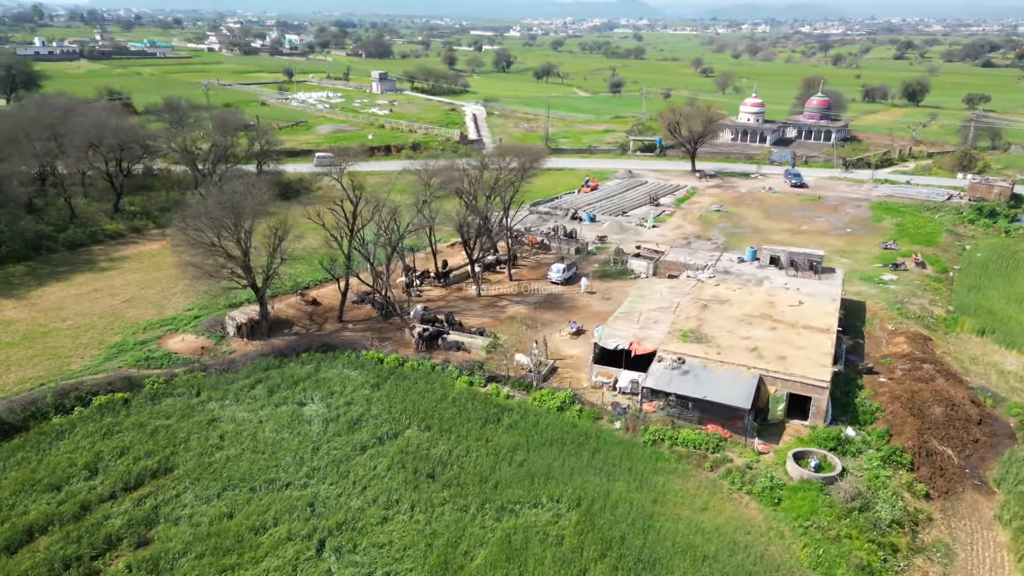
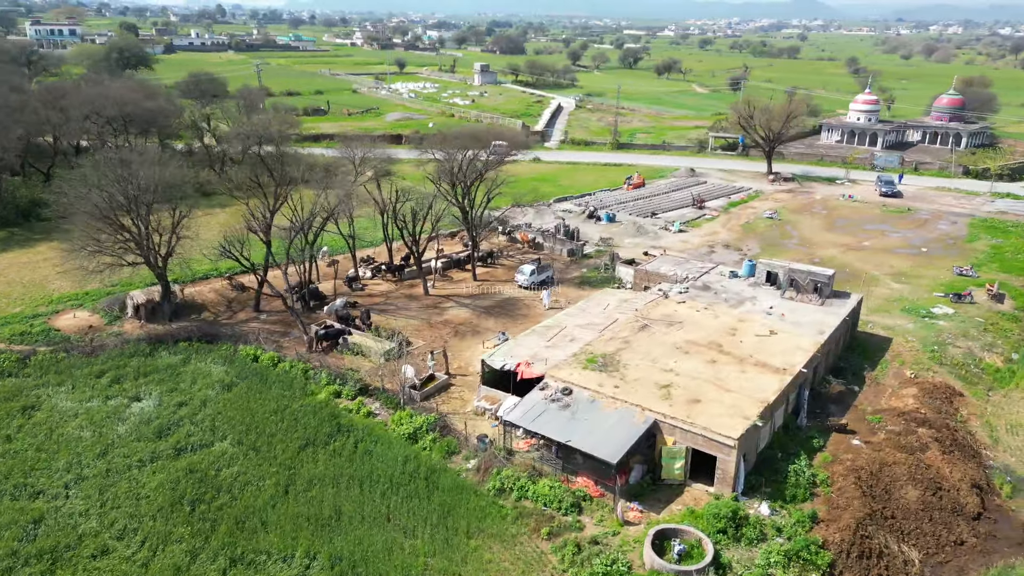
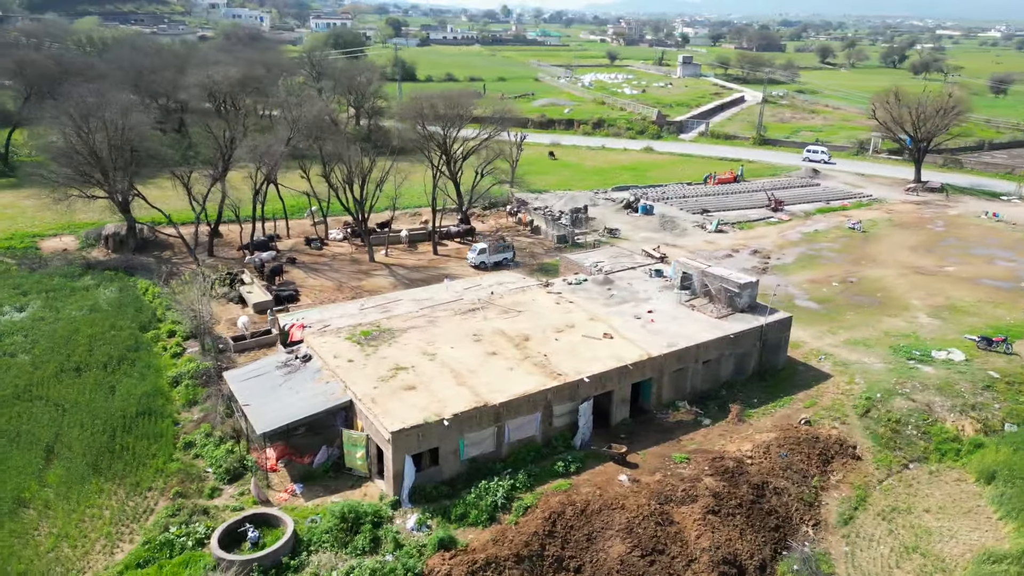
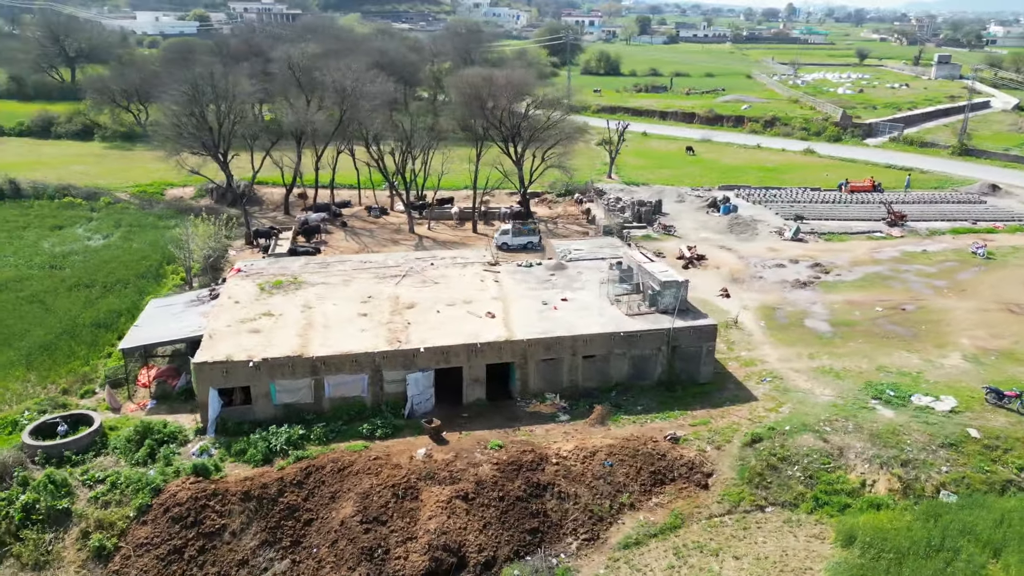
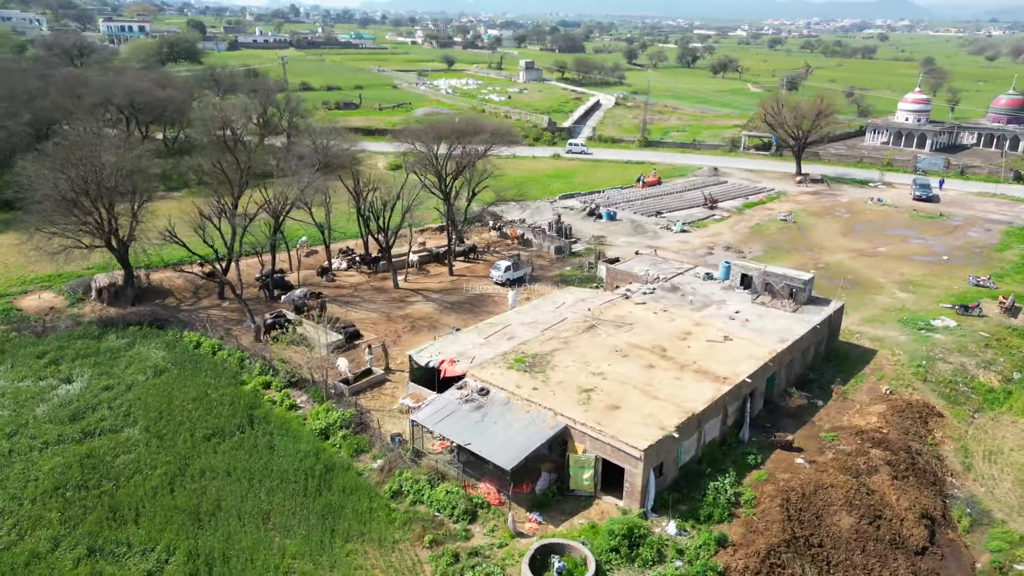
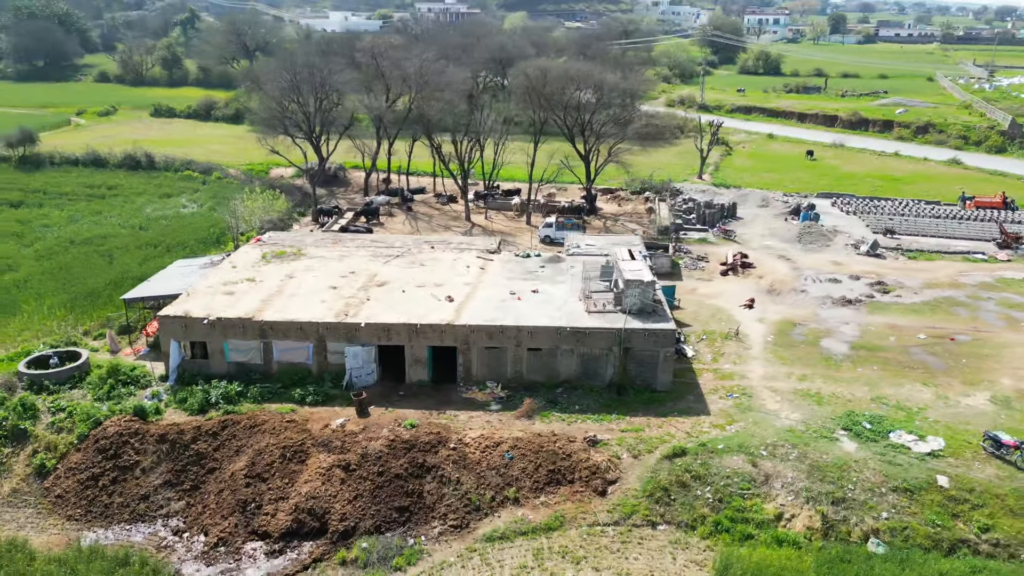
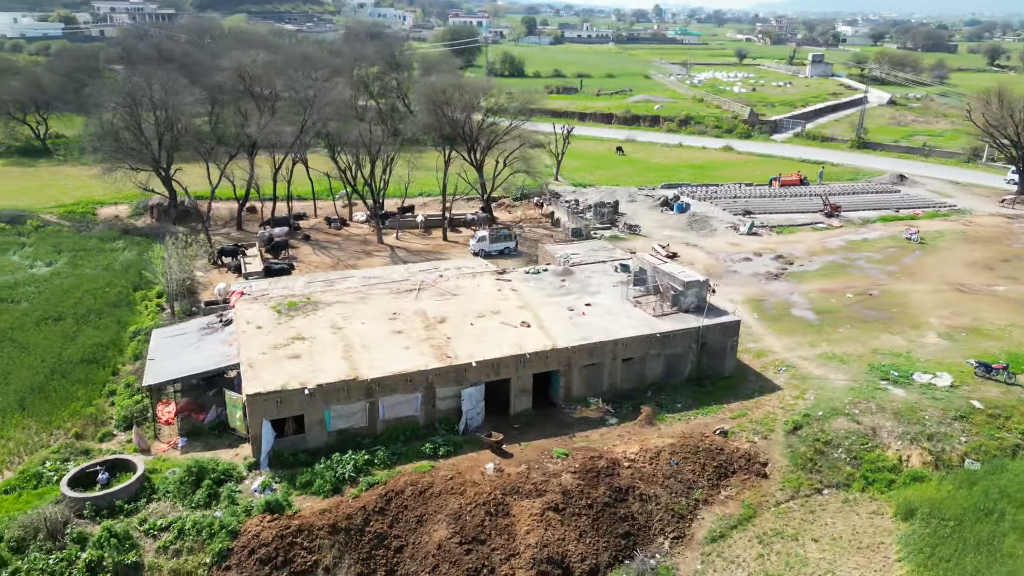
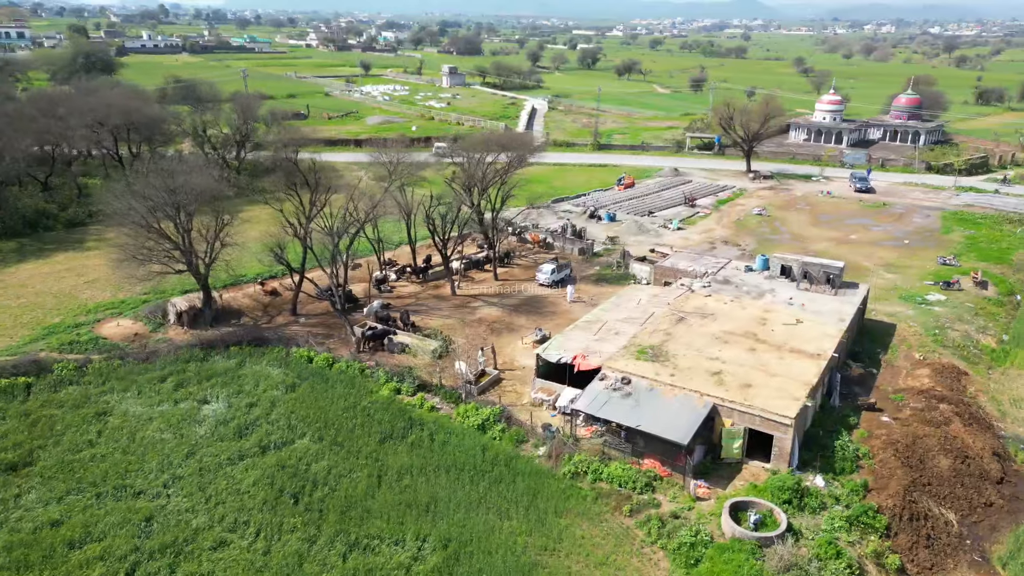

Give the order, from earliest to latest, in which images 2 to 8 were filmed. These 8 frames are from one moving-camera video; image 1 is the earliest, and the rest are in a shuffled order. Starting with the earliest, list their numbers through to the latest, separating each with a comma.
8, 2, 5, 3, 7, 4, 6
